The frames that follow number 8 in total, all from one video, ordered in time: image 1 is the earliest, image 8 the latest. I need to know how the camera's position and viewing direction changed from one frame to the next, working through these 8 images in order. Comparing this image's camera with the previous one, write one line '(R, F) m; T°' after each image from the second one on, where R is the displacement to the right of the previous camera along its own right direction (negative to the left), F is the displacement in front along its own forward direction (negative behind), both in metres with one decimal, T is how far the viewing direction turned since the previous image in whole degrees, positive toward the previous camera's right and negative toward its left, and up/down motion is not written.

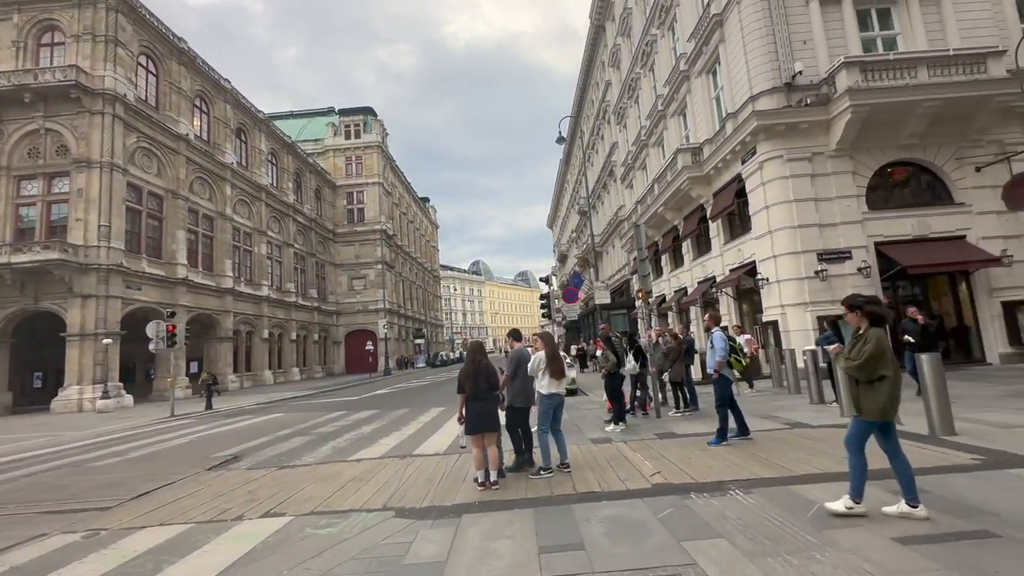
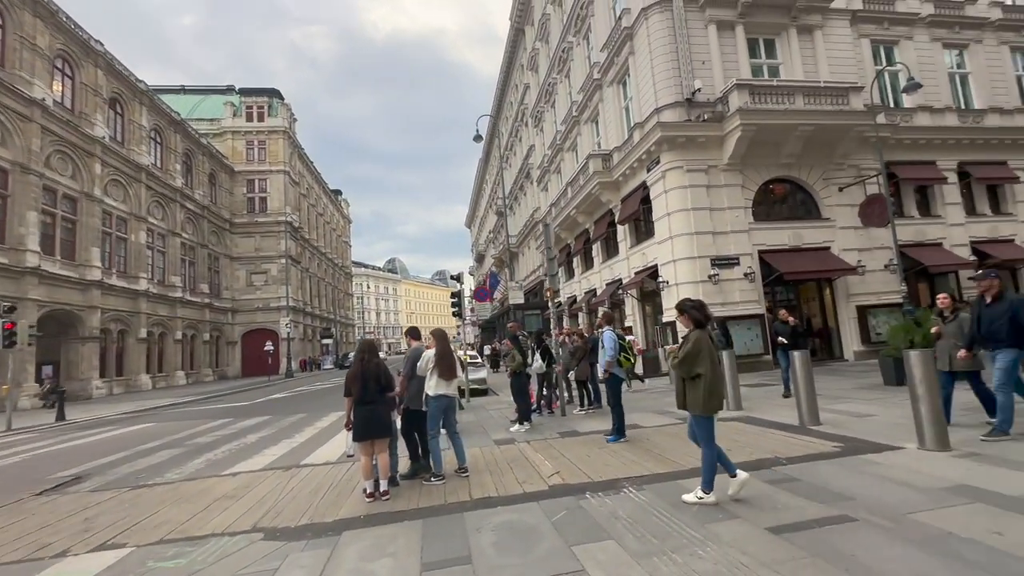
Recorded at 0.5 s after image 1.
(+0.2, +0.3) m; +10°
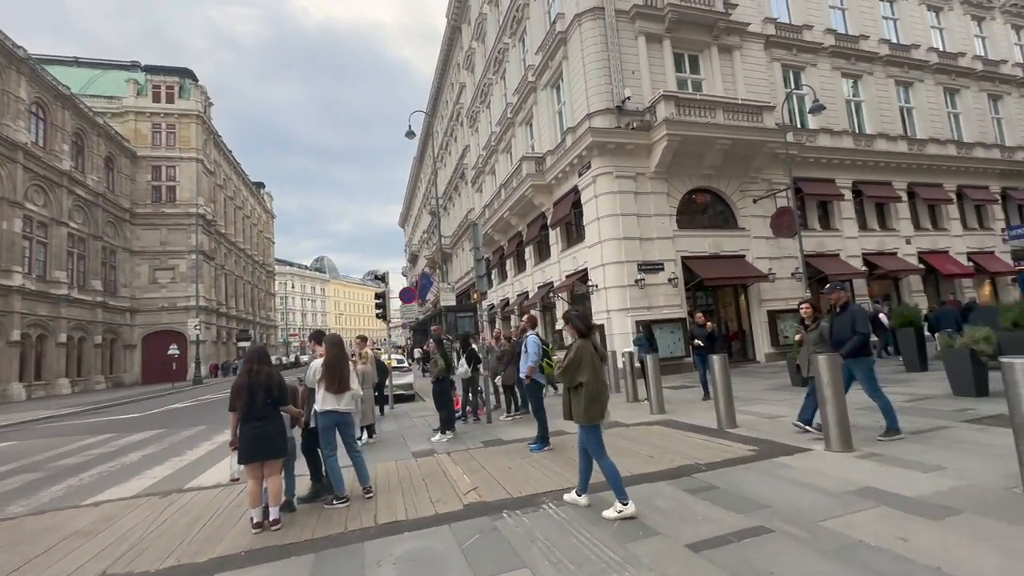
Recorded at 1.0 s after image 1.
(+0.2, +0.4) m; +8°
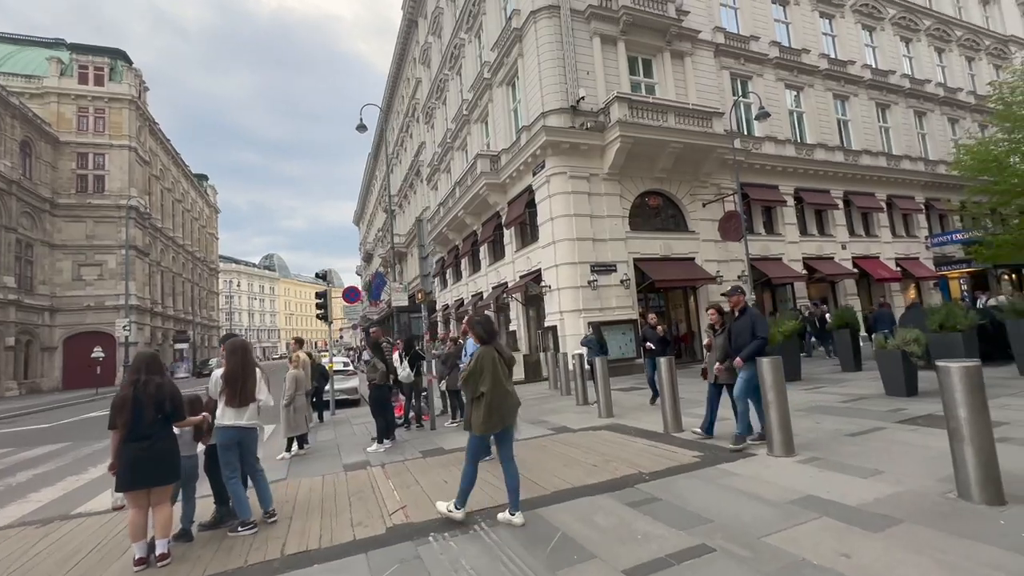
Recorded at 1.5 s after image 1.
(+0.2, +0.4) m; +5°
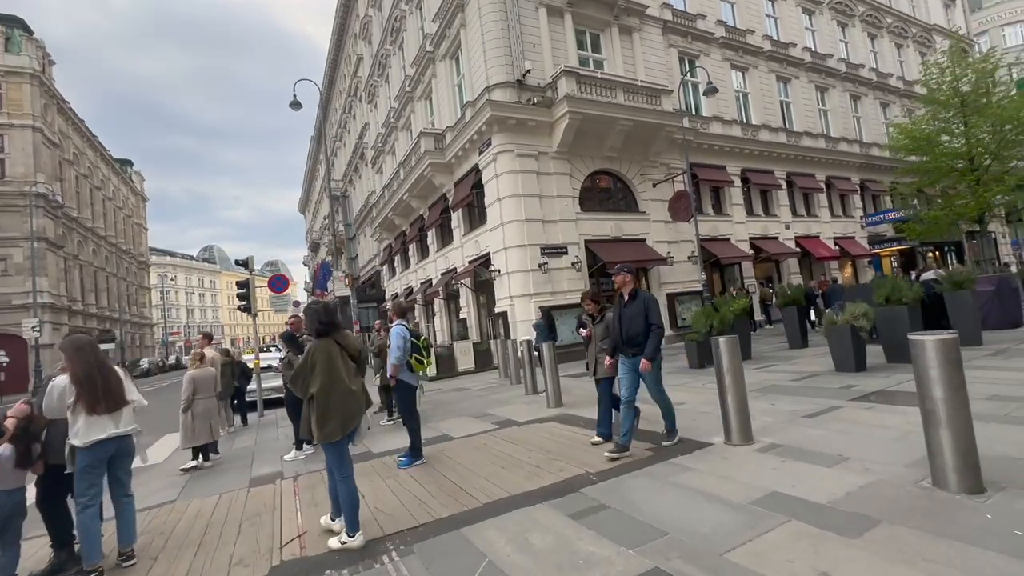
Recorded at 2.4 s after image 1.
(+0.3, +0.7) m; +5°
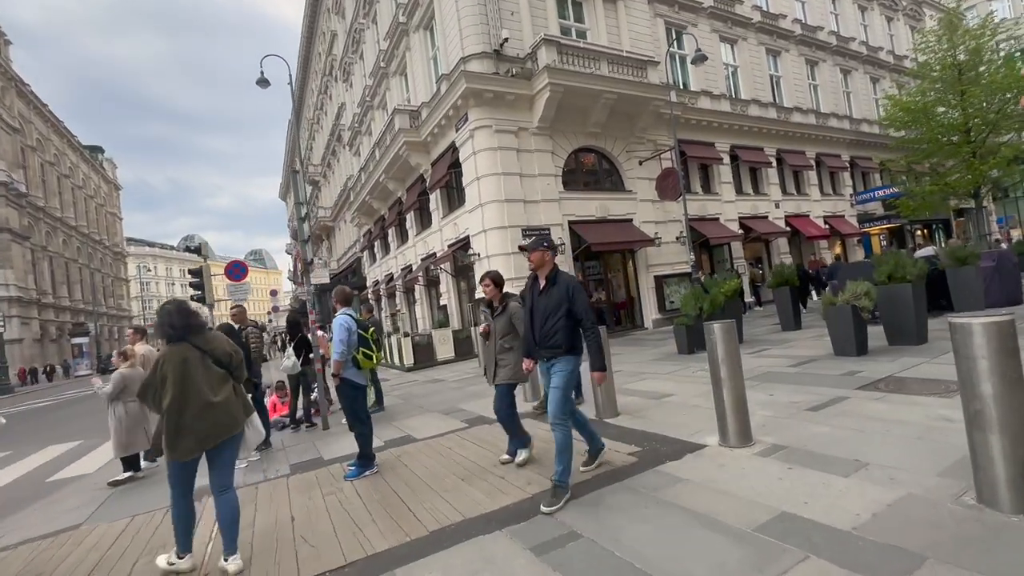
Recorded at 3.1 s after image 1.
(+0.3, +0.7) m; +1°
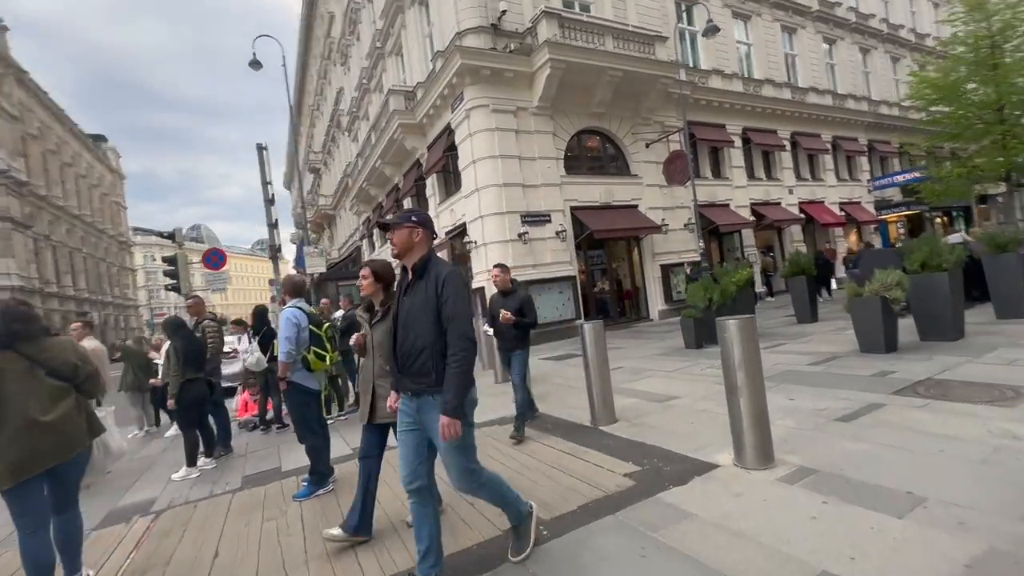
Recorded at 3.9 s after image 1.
(+0.2, +0.7) m; -1°
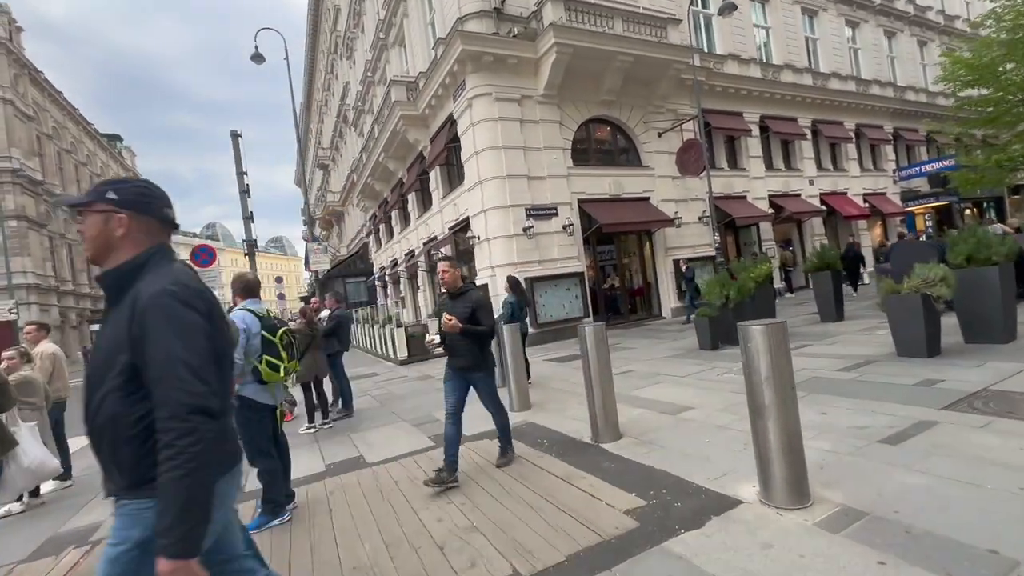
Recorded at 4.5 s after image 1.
(+0.2, +0.6) m; -2°
